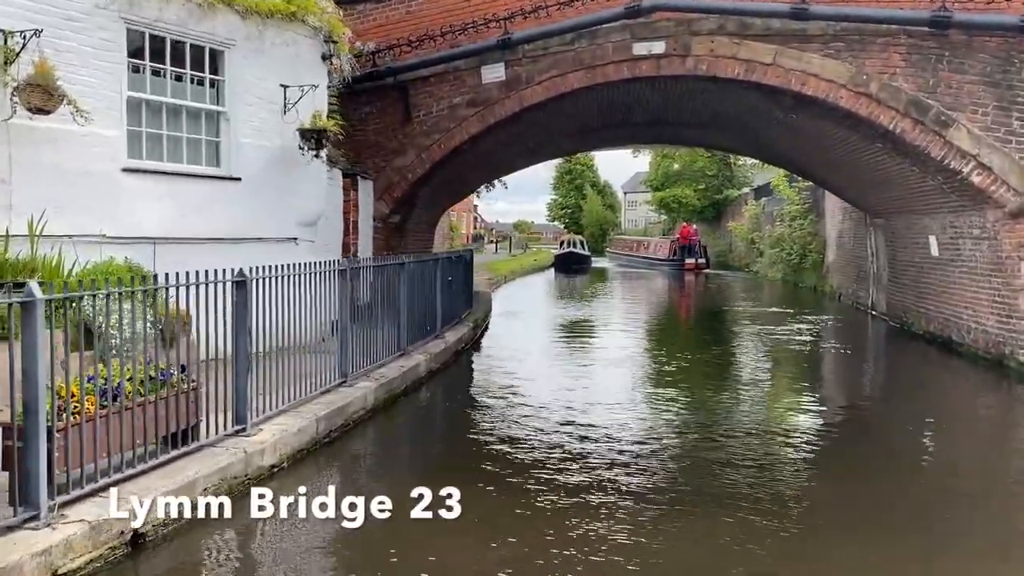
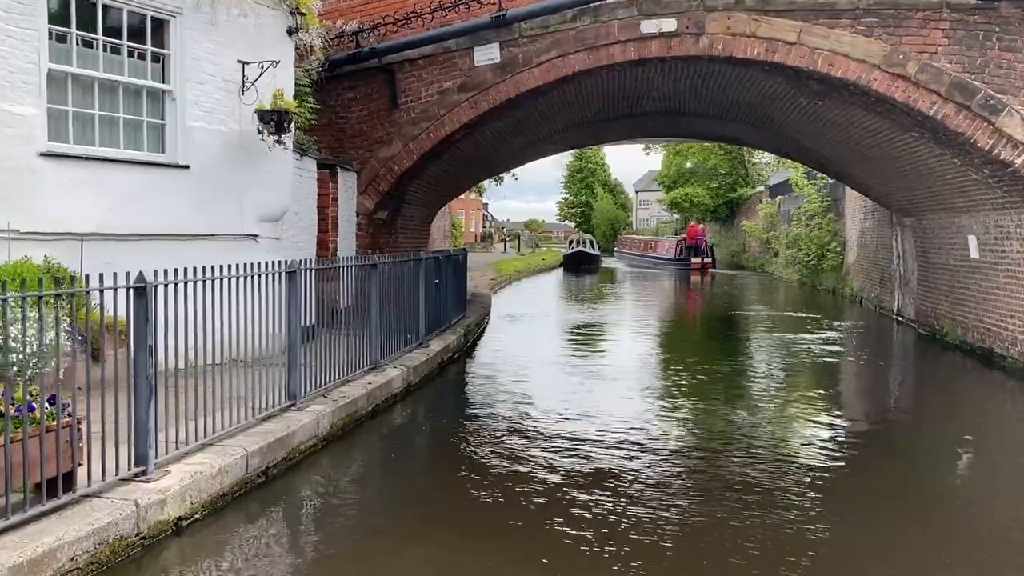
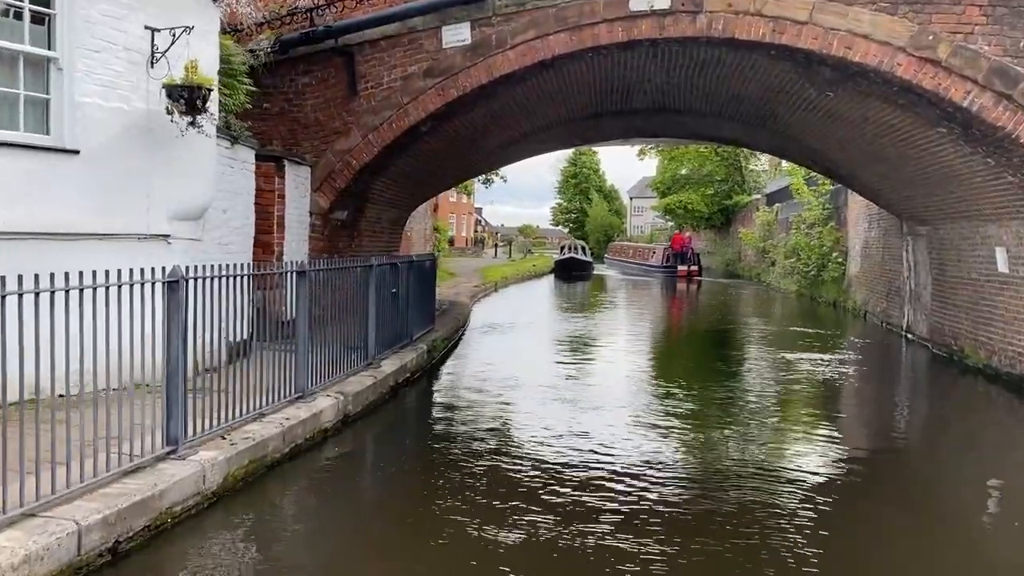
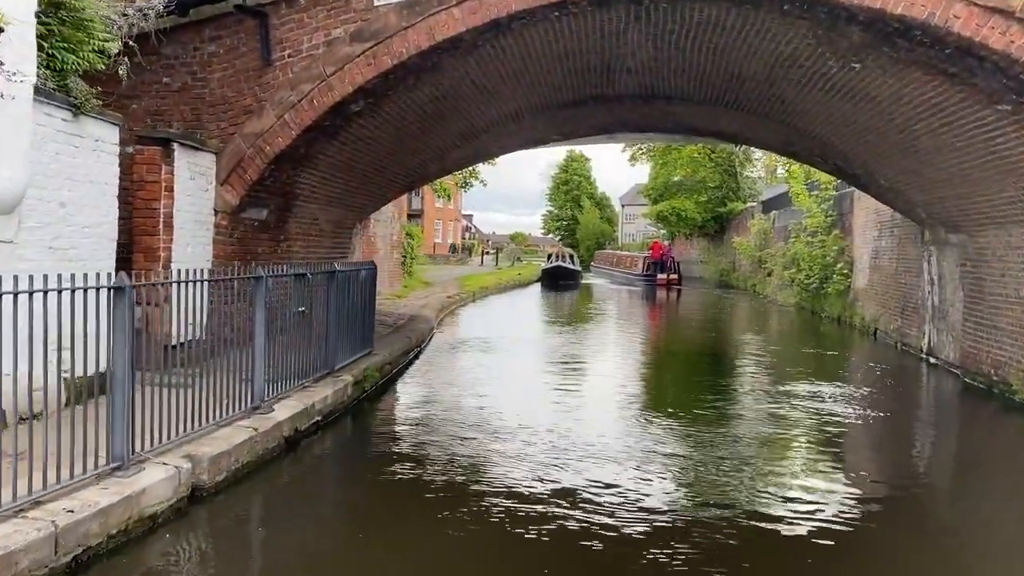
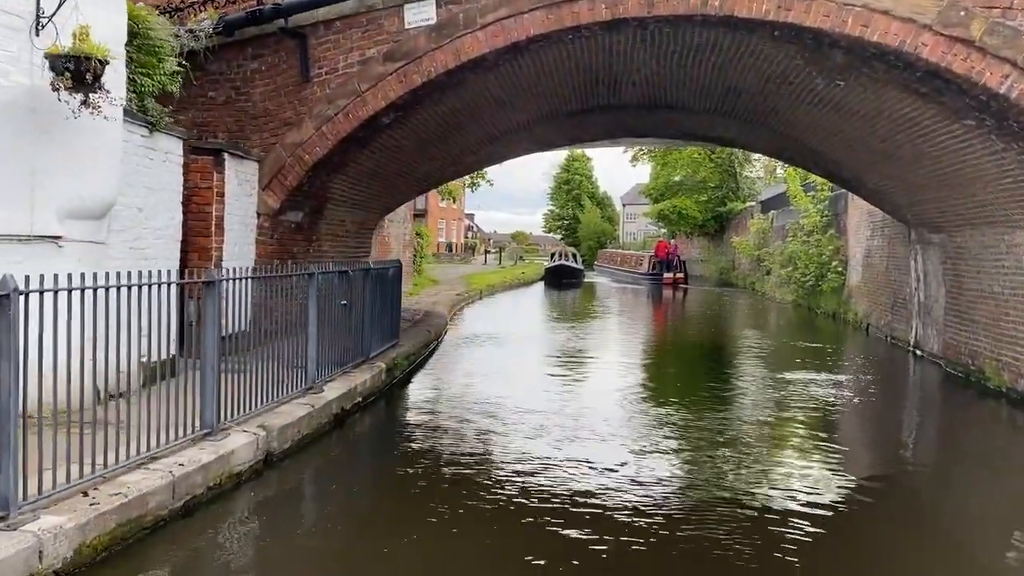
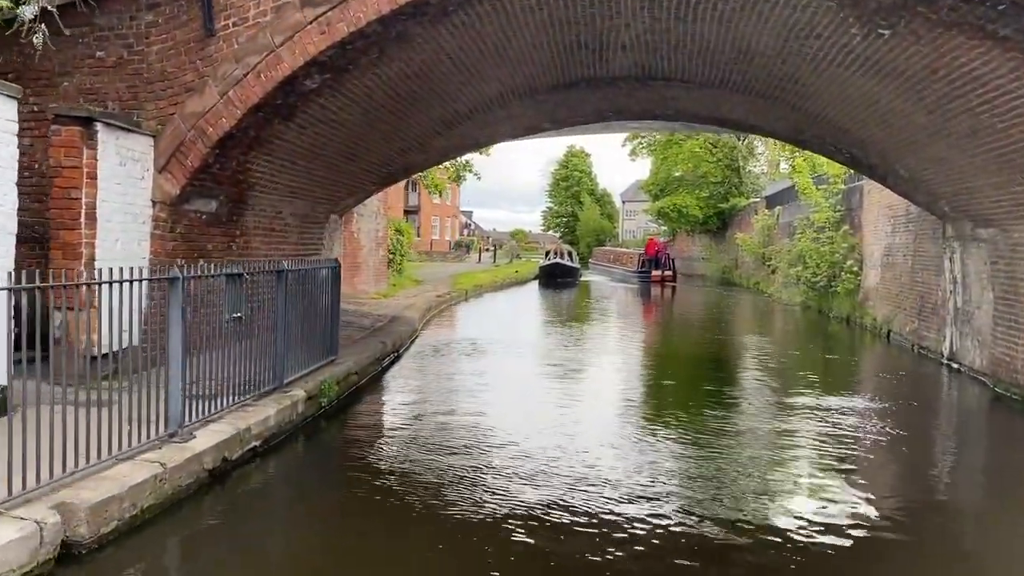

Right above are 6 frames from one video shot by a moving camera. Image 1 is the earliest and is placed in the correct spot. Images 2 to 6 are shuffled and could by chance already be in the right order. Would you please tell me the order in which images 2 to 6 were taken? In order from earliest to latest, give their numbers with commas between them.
2, 3, 5, 4, 6
